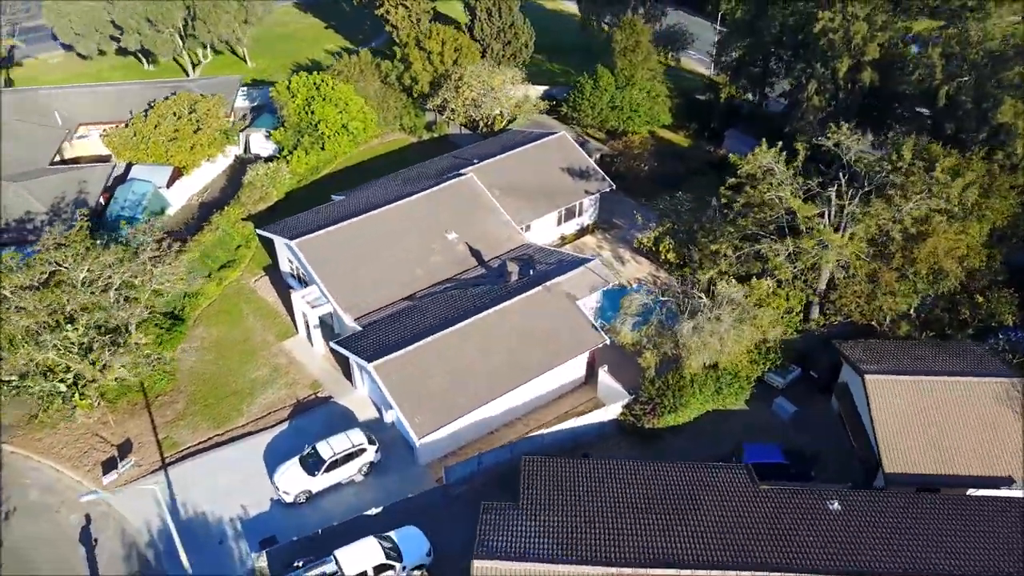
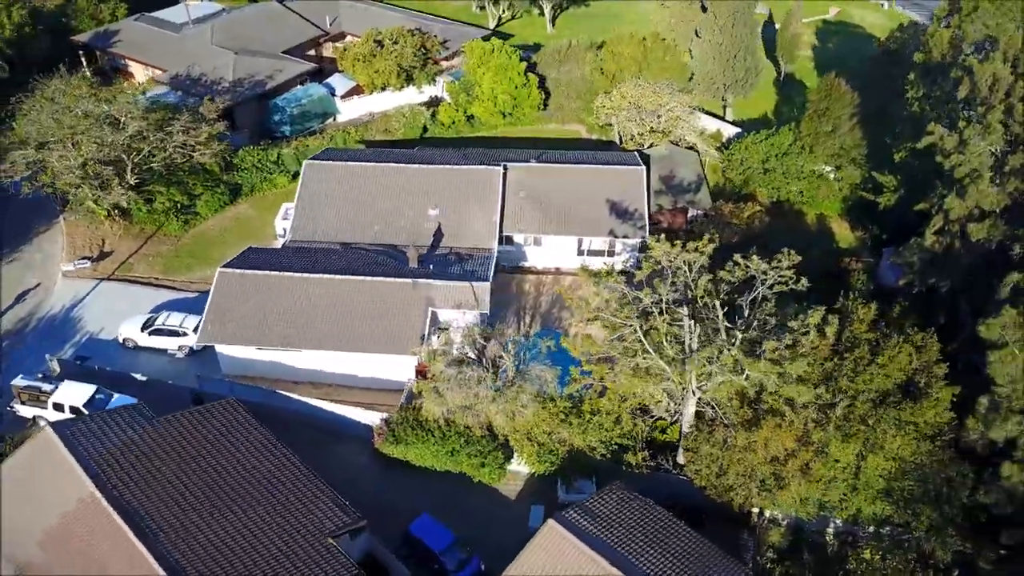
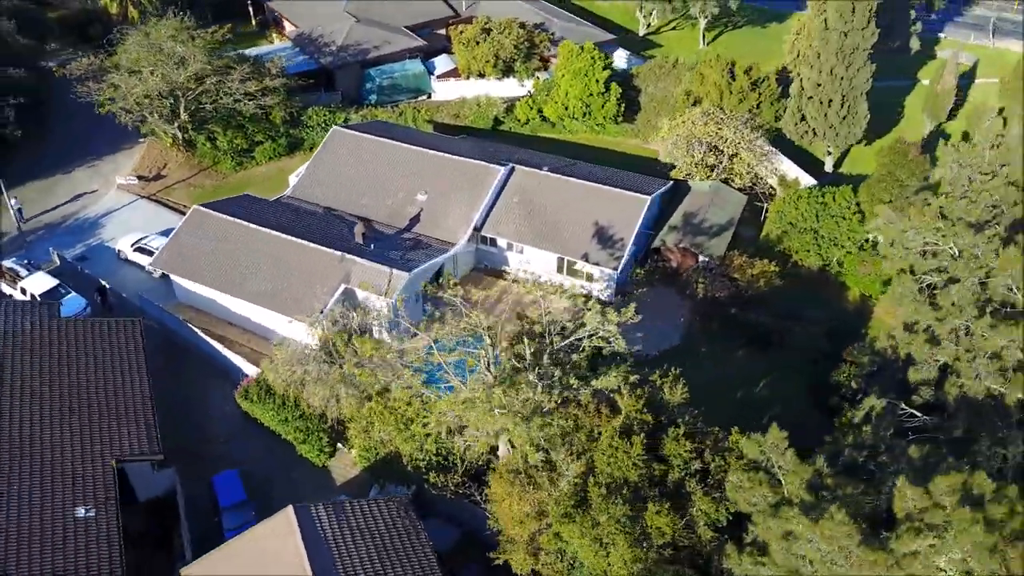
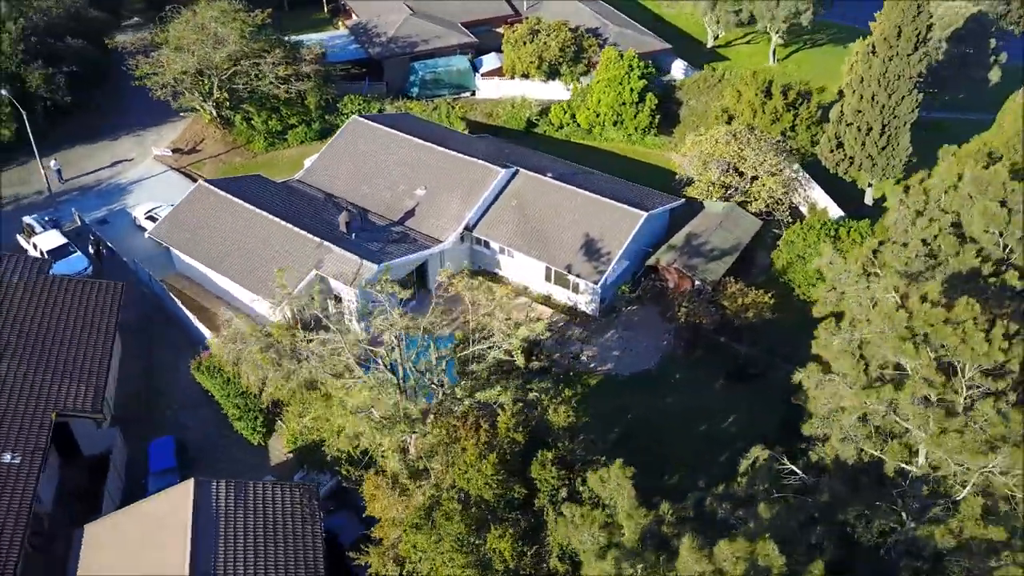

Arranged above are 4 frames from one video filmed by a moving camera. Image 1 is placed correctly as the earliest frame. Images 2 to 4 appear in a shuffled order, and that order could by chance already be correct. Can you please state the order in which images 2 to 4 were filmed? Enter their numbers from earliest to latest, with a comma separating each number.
2, 3, 4
